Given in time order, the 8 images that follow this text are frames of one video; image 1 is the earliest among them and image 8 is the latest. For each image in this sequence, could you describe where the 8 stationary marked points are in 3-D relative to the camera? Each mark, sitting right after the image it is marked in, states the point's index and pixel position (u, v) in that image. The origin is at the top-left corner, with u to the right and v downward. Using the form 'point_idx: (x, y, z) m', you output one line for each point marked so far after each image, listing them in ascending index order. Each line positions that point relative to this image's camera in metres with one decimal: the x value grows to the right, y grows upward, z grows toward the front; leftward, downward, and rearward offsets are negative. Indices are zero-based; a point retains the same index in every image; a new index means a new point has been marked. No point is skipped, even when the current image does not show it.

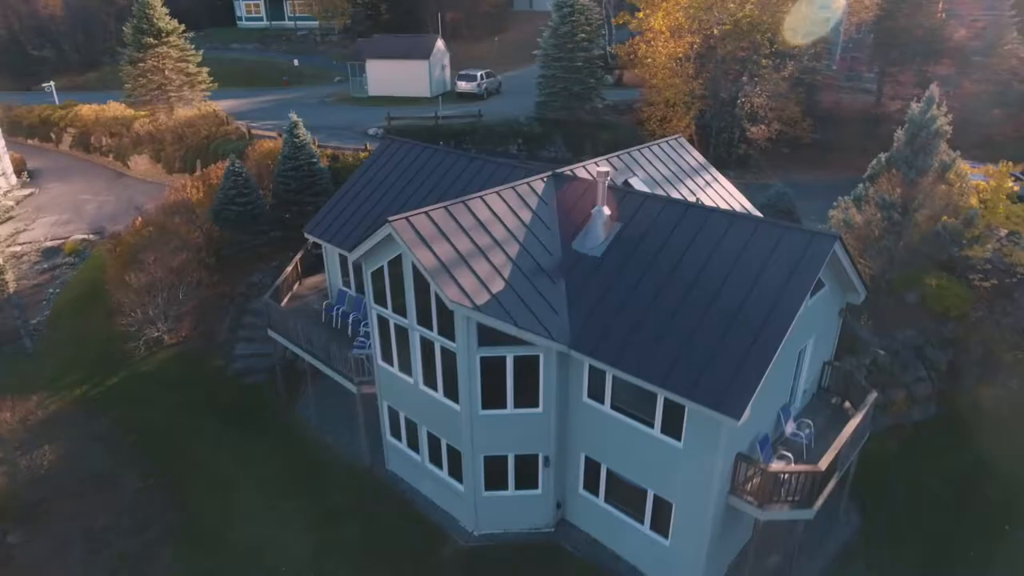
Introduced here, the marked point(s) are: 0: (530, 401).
0: (+0.4, -2.4, +14.2) m
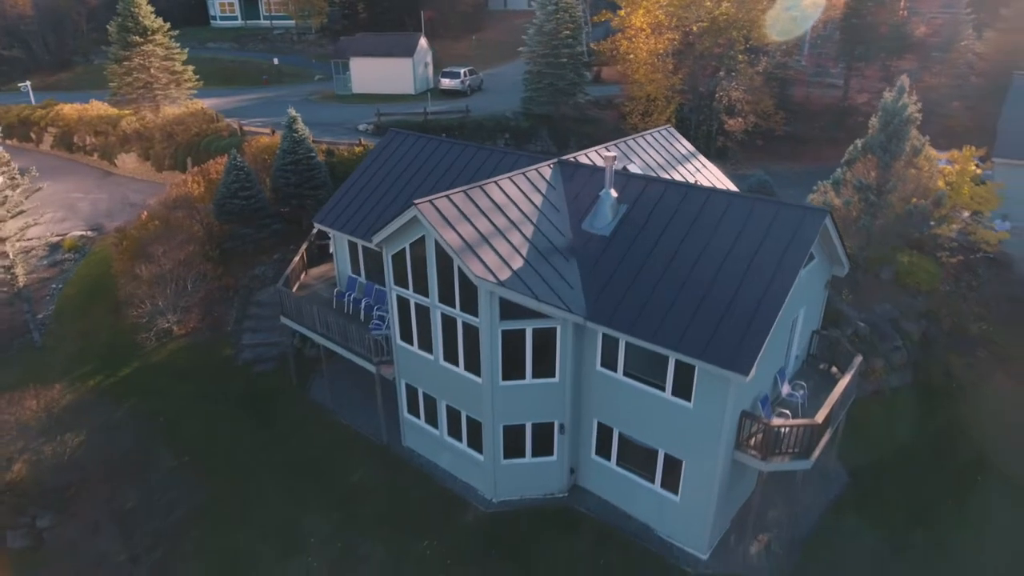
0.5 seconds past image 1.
0: (+0.8, -1.9, +15.2) m
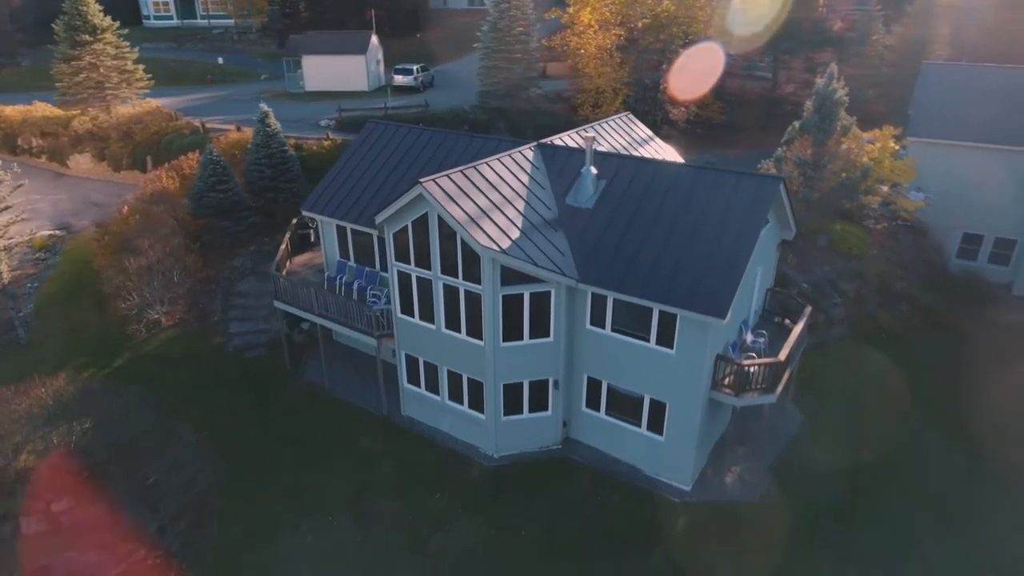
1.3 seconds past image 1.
0: (+0.8, -1.1, +16.8) m
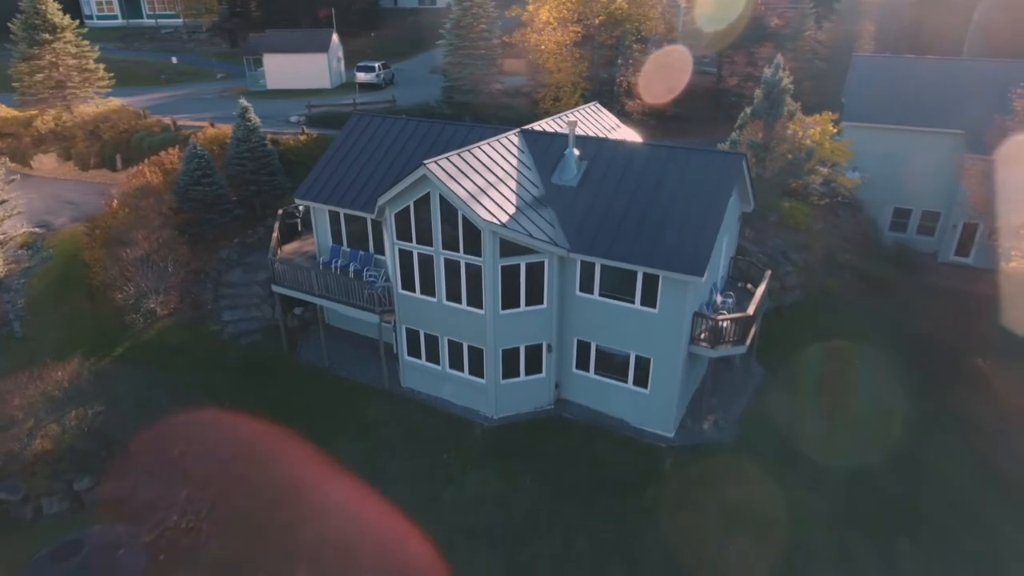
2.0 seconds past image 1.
0: (+0.7, -0.3, +18.4) m
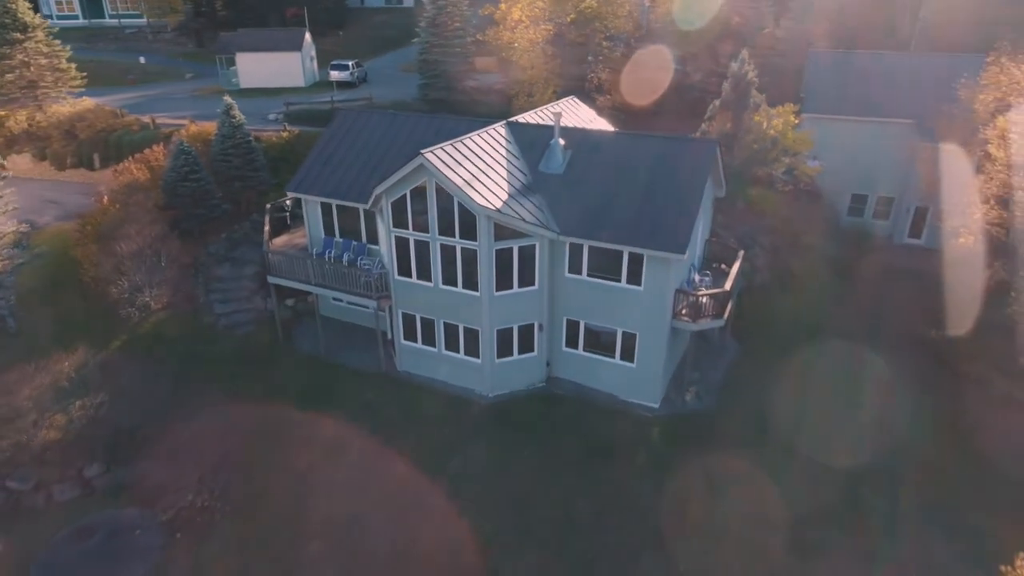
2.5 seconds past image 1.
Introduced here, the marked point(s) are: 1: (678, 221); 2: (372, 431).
0: (+0.5, +0.2, +19.5) m
1: (+4.6, +1.8, +18.0) m
2: (-4.1, -4.2, +19.3) m
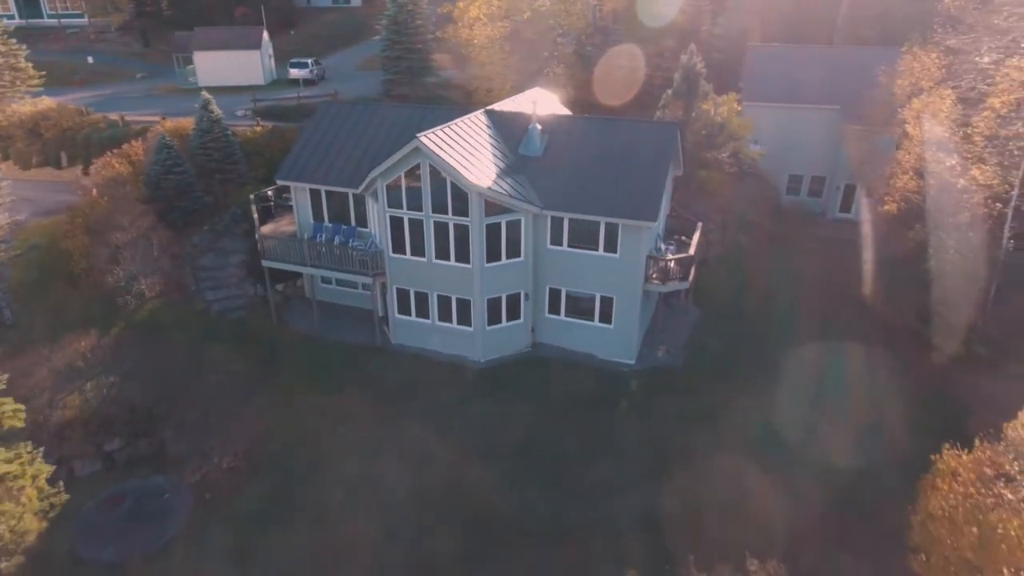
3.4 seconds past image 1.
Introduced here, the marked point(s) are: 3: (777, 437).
0: (+0.1, +1.1, +21.4) m
1: (+4.2, +2.9, +20.3) m
2: (-4.3, -3.5, +20.8) m
3: (+8.0, -4.5, +19.9) m
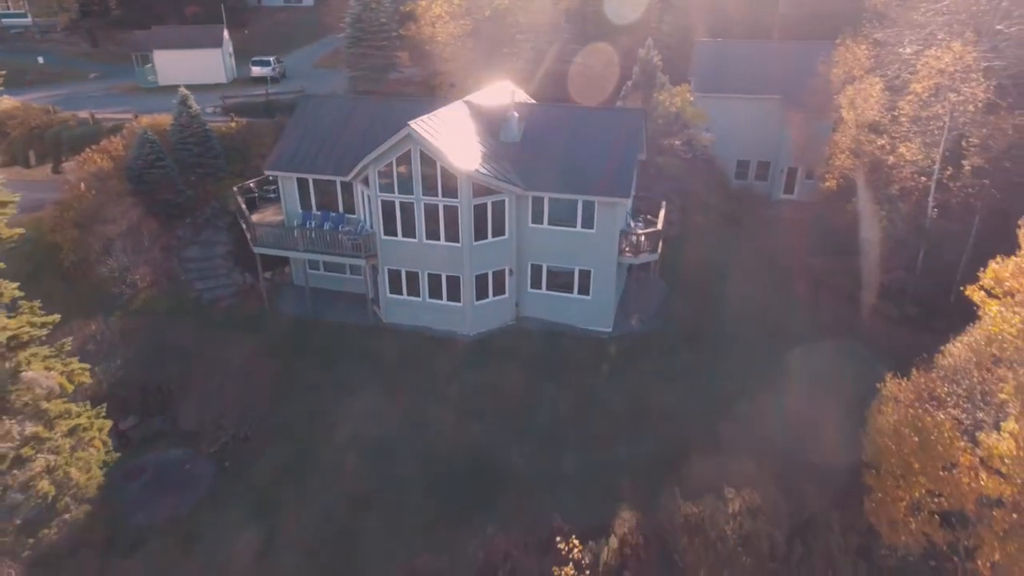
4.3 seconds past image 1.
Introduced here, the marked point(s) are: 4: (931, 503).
0: (-0.4, +2.0, +23.0) m
1: (+3.7, +3.9, +22.2) m
2: (-4.6, -2.8, +22.1) m
3: (+7.8, -3.4, +22.2) m
4: (+9.1, -4.7, +14.2) m
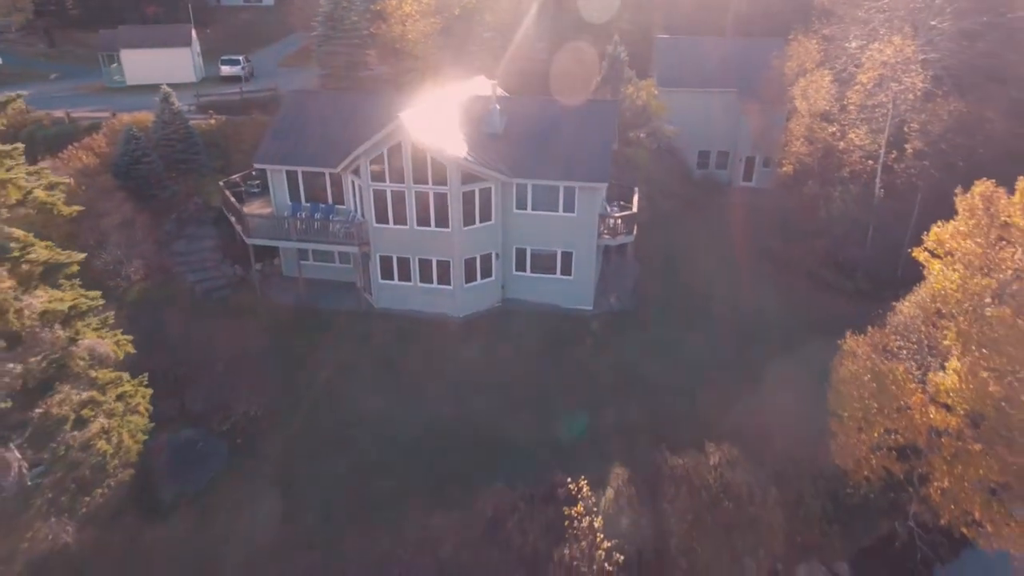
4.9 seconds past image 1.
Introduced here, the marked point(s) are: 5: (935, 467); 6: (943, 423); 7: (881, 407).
0: (-1.0, +2.6, +24.3) m
1: (+3.2, +4.7, +23.8) m
2: (-5.0, -2.3, +23.2) m
3: (+7.4, -2.5, +24.0) m
4: (+9.3, -3.8, +16.1) m
5: (+9.9, -4.2, +15.3) m
6: (+9.8, -3.0, +14.7) m
7: (+9.0, -2.9, +15.9) m
